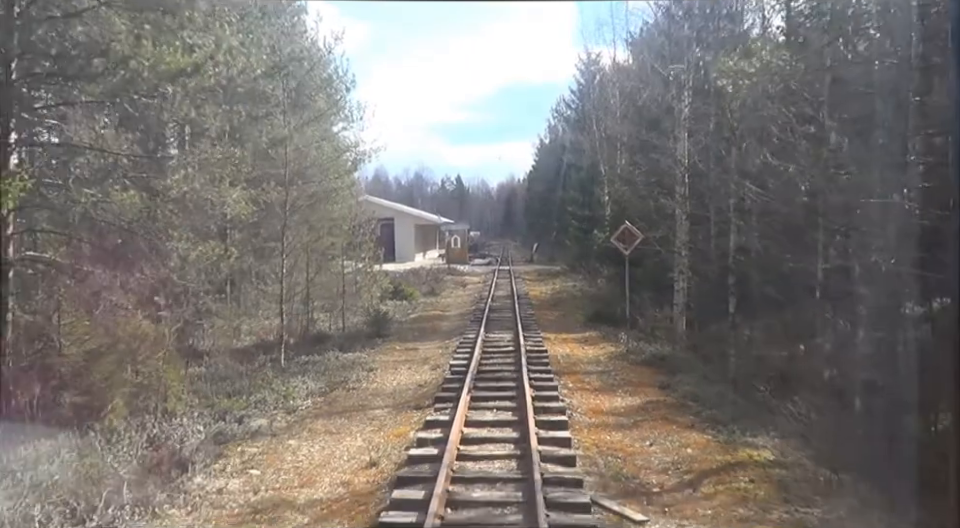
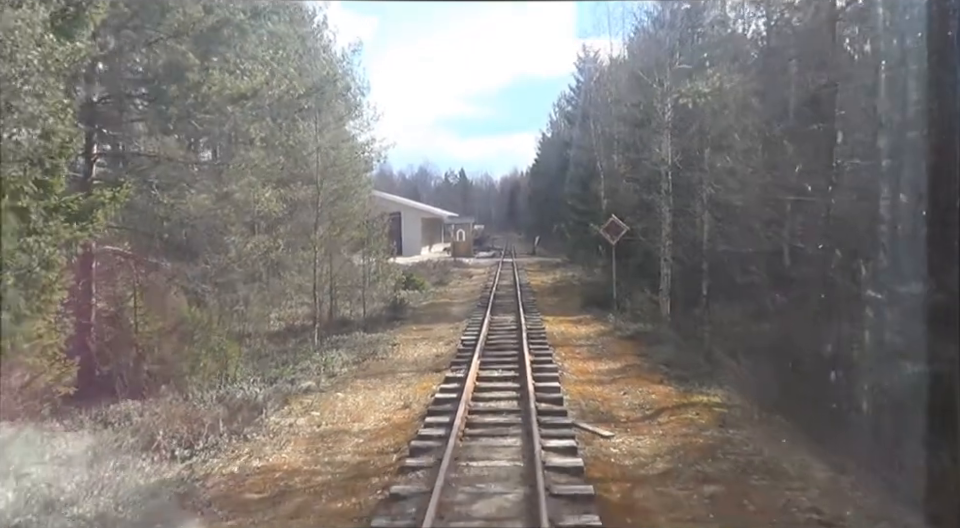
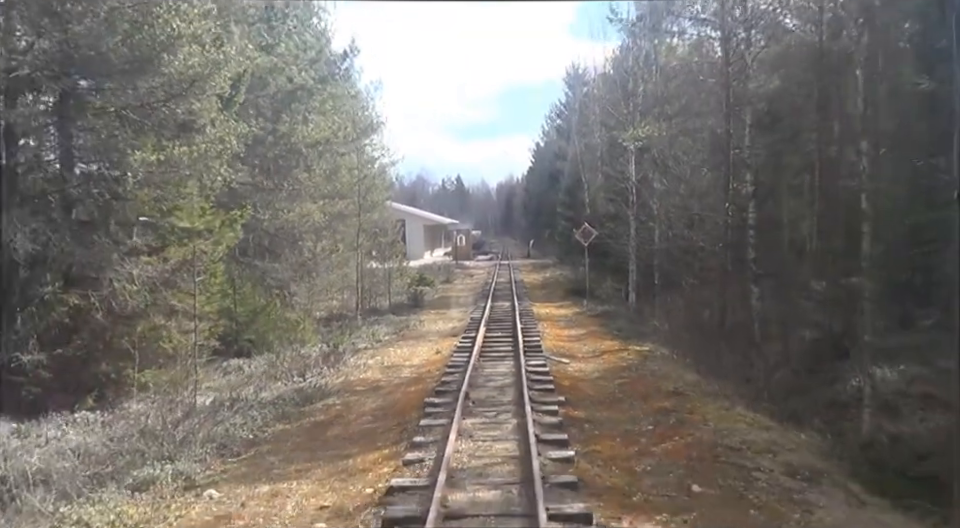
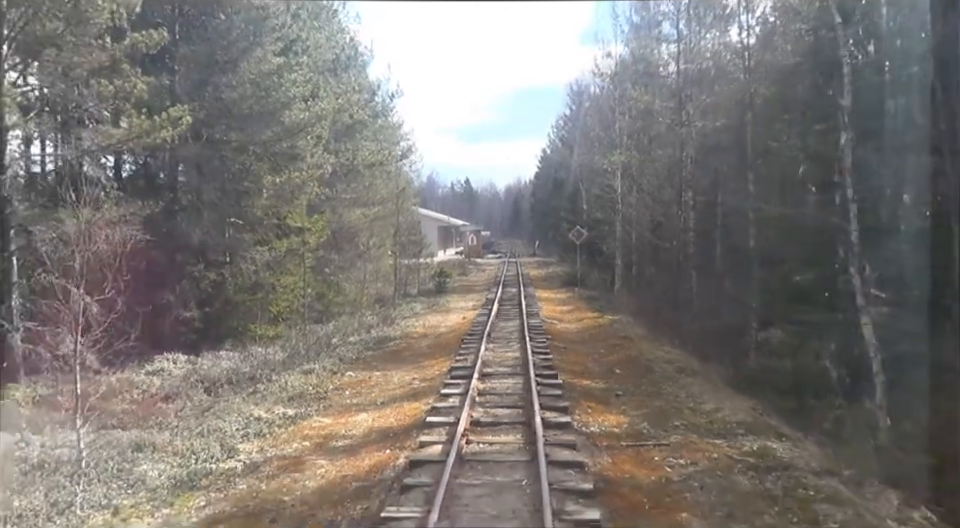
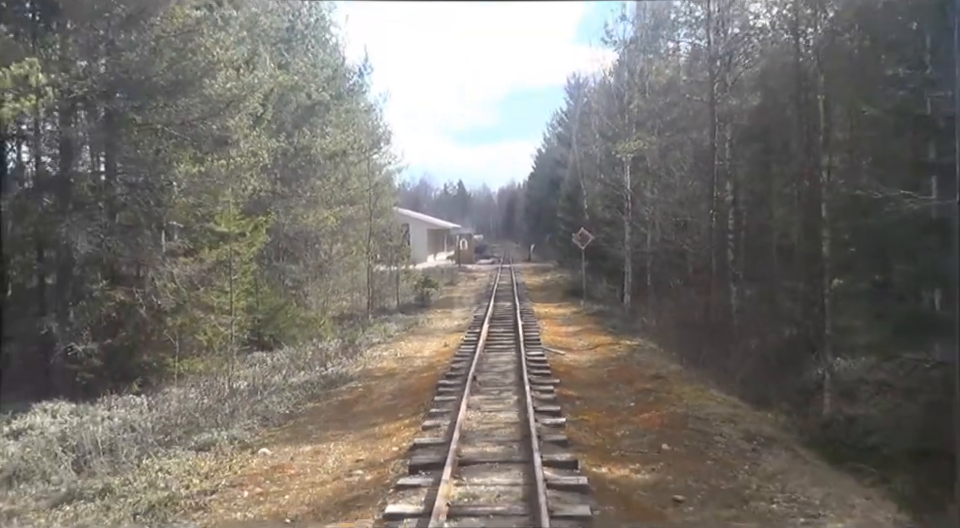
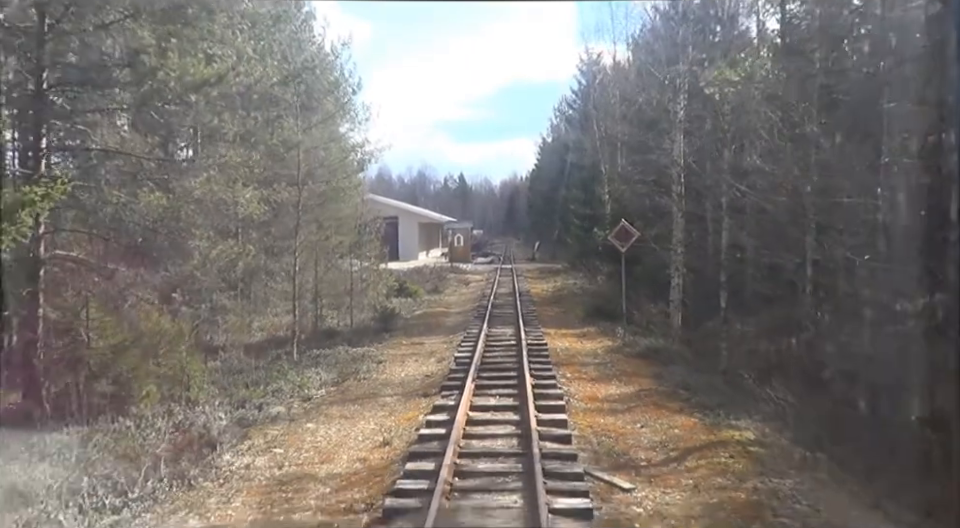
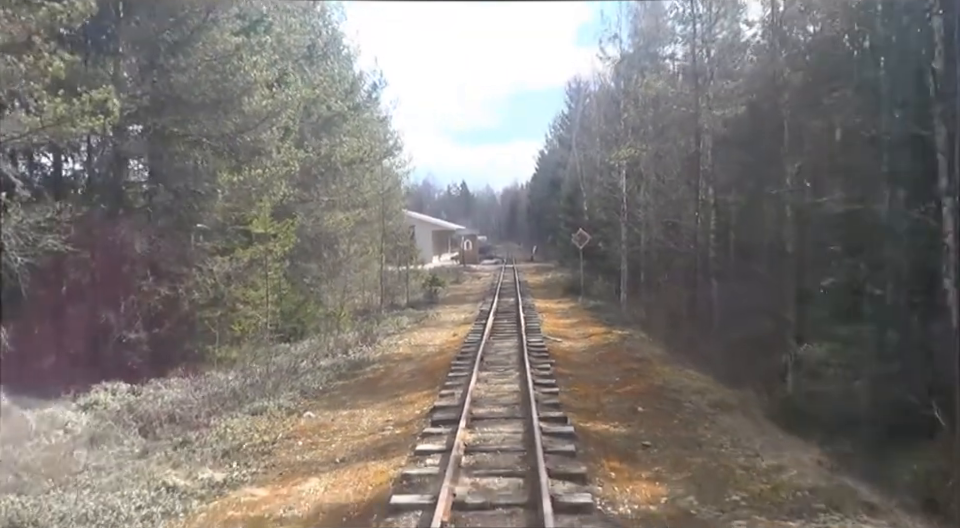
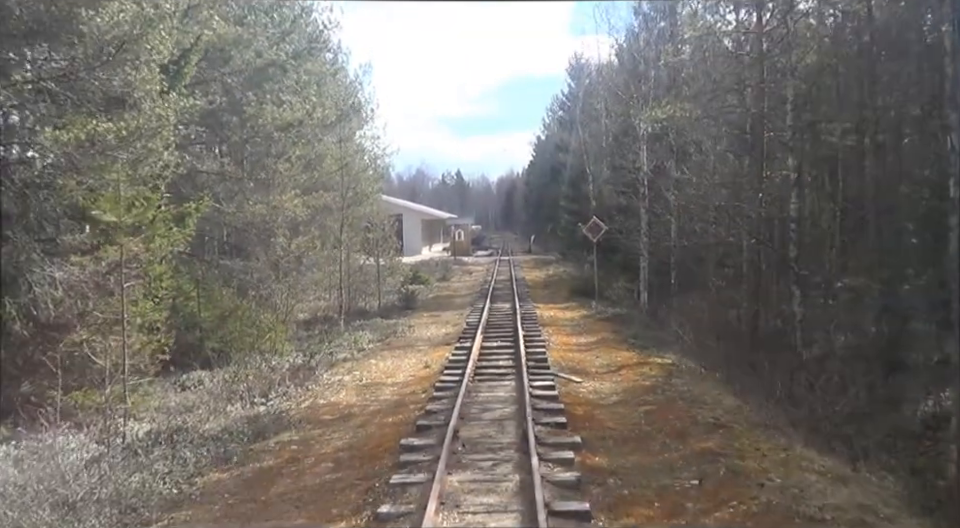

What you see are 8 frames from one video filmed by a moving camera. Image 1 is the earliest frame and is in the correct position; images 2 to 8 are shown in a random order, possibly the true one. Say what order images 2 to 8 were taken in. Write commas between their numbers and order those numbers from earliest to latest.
6, 2, 8, 3, 5, 7, 4
